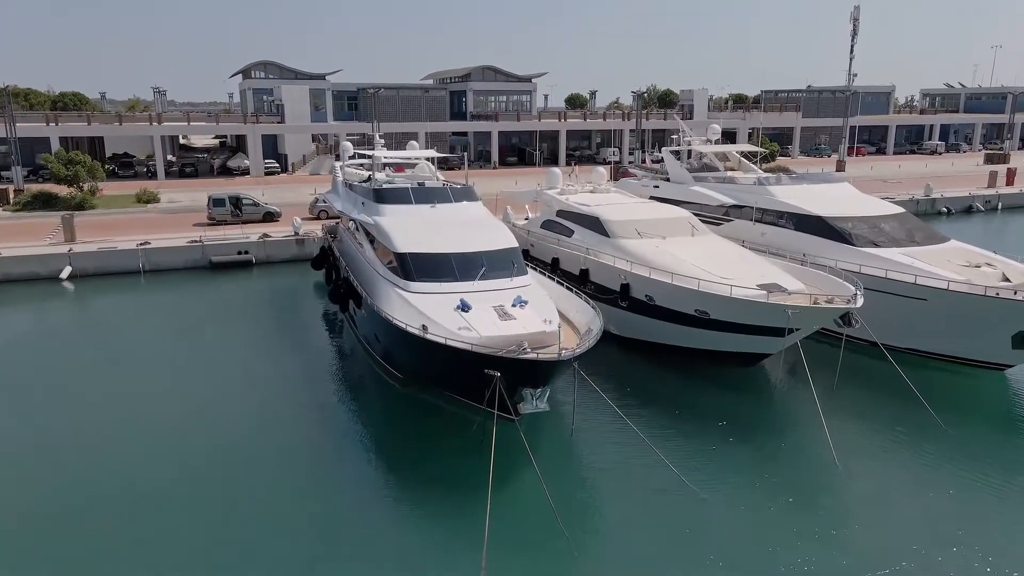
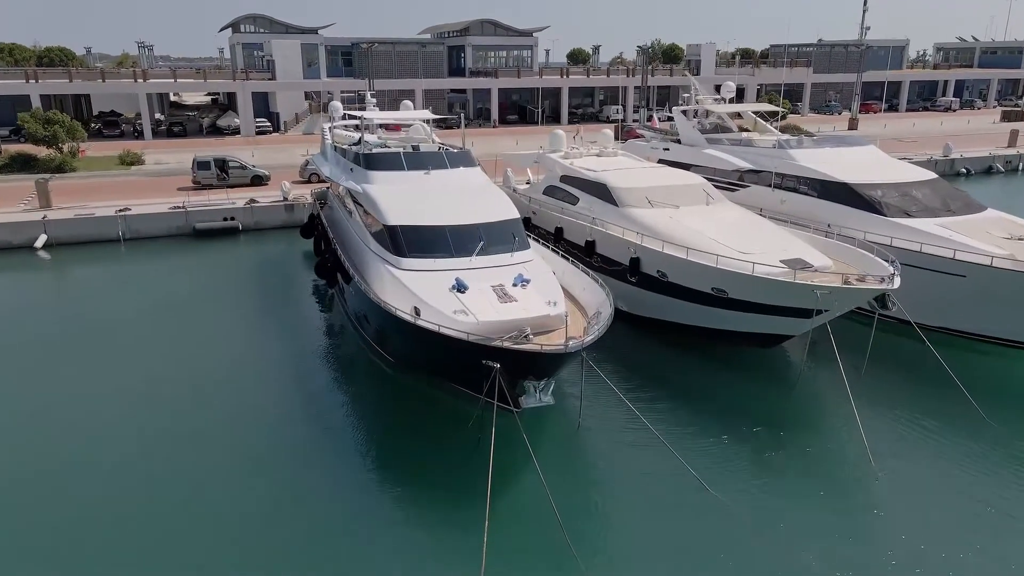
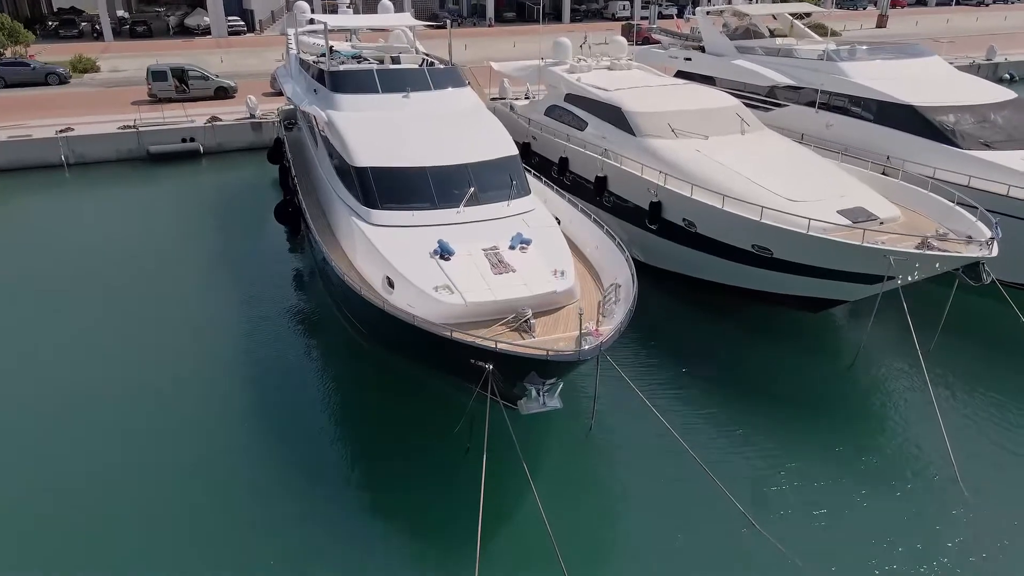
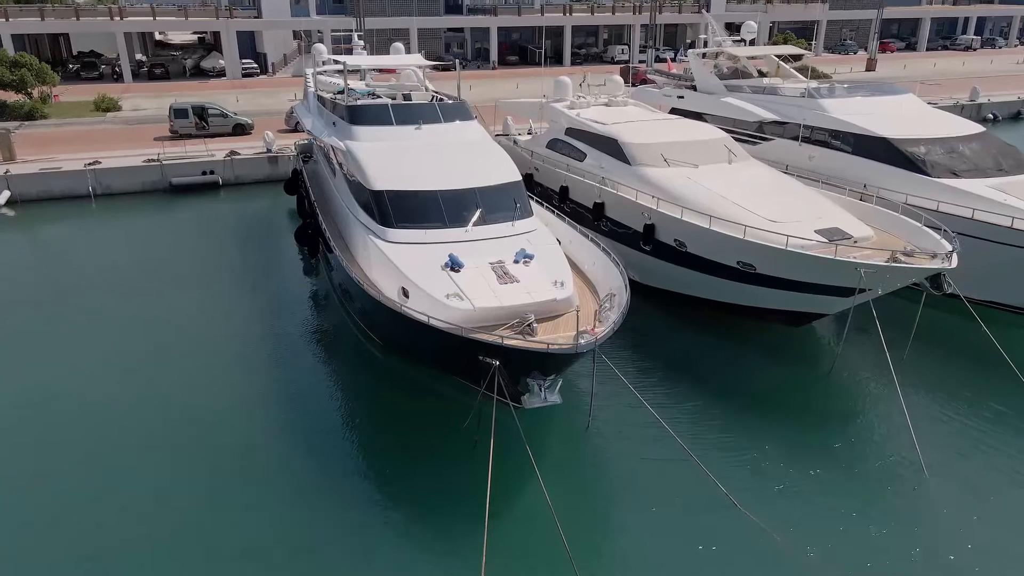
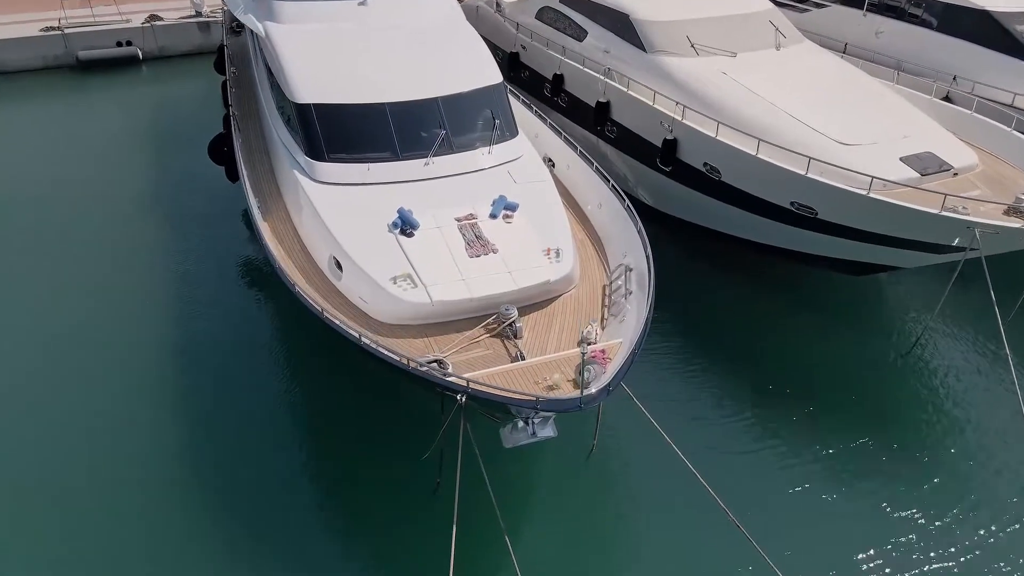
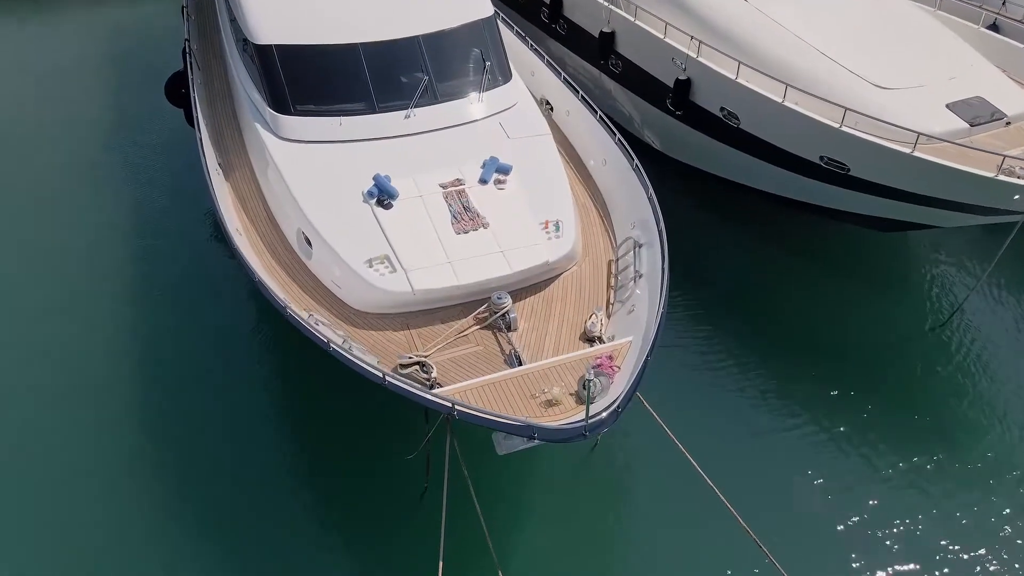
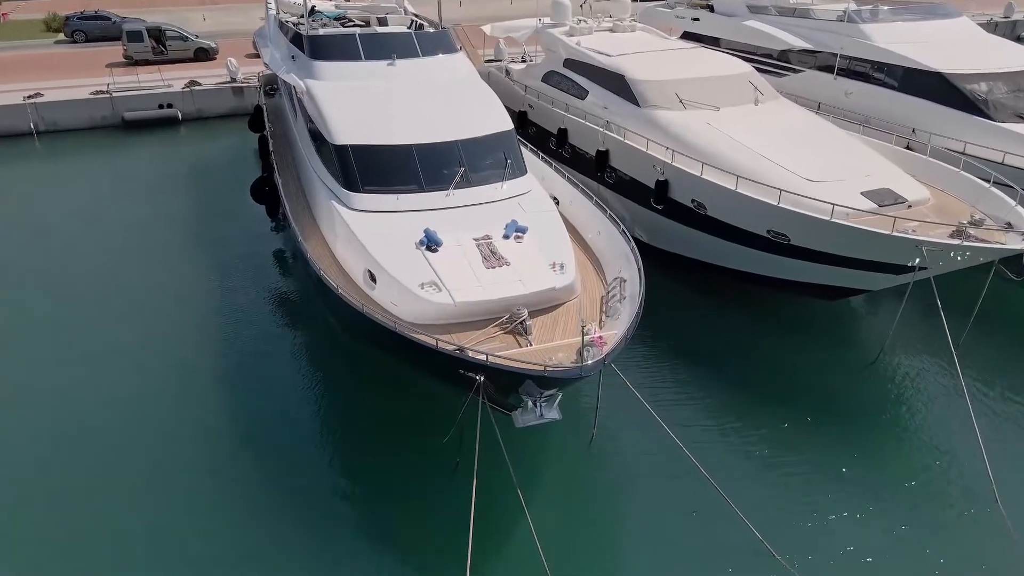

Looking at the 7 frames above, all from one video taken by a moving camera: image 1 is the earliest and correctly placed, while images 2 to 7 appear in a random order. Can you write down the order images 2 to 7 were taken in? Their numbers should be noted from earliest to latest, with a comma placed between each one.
2, 4, 3, 7, 5, 6
